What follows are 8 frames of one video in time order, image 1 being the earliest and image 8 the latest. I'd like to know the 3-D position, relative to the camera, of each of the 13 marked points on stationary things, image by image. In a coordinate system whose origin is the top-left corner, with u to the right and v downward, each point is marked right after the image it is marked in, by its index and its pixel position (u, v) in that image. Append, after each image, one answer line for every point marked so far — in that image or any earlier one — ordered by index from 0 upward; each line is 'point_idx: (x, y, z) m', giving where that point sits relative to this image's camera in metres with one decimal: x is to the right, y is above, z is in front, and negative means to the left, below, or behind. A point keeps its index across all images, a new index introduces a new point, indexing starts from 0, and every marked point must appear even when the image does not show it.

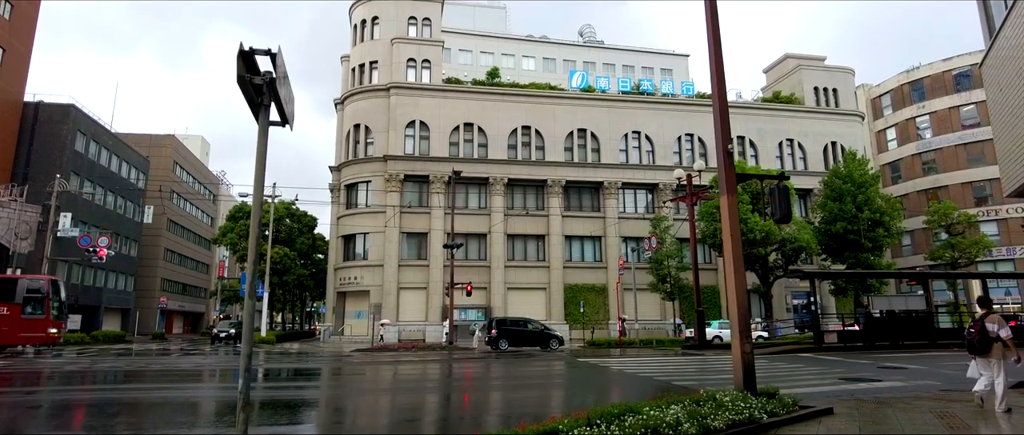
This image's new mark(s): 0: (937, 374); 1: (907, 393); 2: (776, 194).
0: (+8.9, -3.3, +13.5) m
1: (+6.4, -2.9, +10.5) m
2: (+3.5, +0.3, +8.6) m
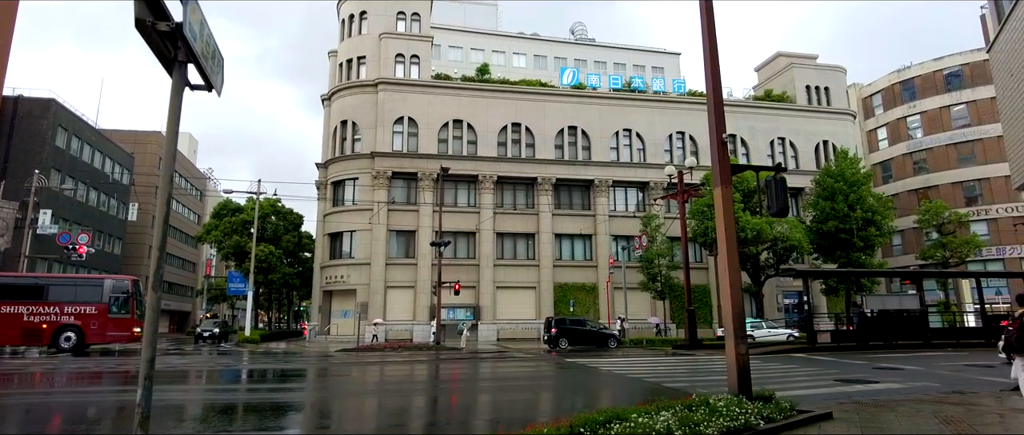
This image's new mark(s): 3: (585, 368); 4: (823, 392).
0: (+8.6, -3.2, +13.2) m
1: (+6.2, -2.8, +10.1) m
2: (+3.3, +0.4, +8.1) m
3: (+1.9, -4.0, +16.9) m
4: (+5.3, -3.0, +10.9) m
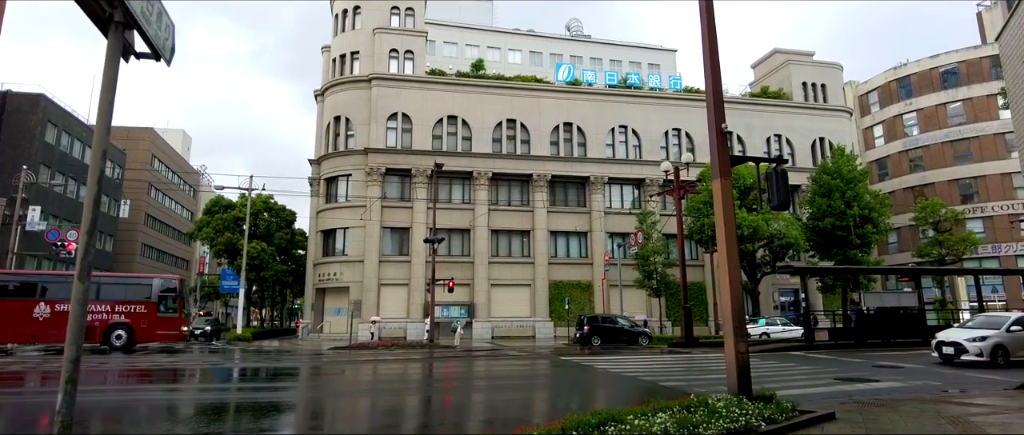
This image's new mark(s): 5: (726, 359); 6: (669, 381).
0: (+8.5, -3.1, +12.9) m
1: (+6.0, -2.7, +9.8) m
2: (+3.2, +0.5, +7.9) m
3: (+1.7, -3.9, +16.6) m
4: (+5.2, -2.9, +10.6) m
5: (+2.6, -1.7, +7.8) m
6: (+3.0, -3.1, +12.3) m
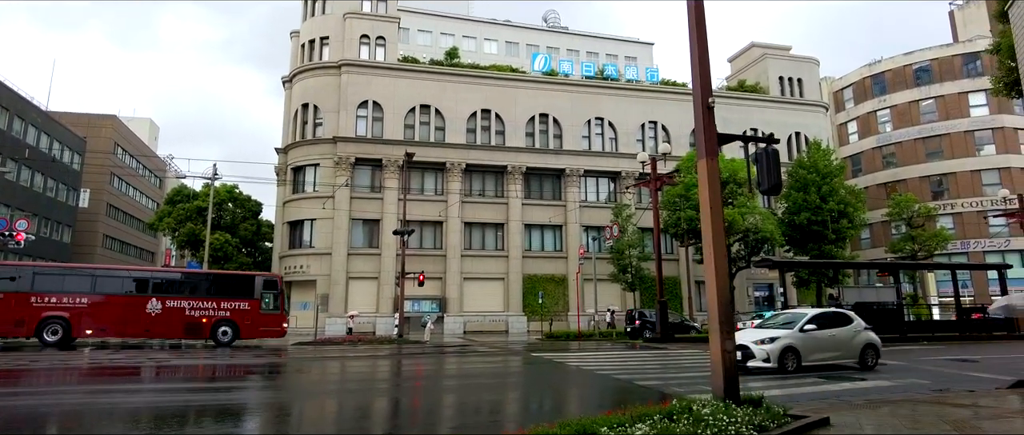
0: (+7.9, -3.0, +12.4) m
1: (+5.5, -2.6, +9.2) m
2: (+2.8, +0.6, +7.1) m
3: (+1.0, -3.6, +15.9) m
4: (+4.6, -2.7, +10.0) m
5: (+2.2, -1.5, +7.0) m
6: (+2.4, -2.9, +11.6) m
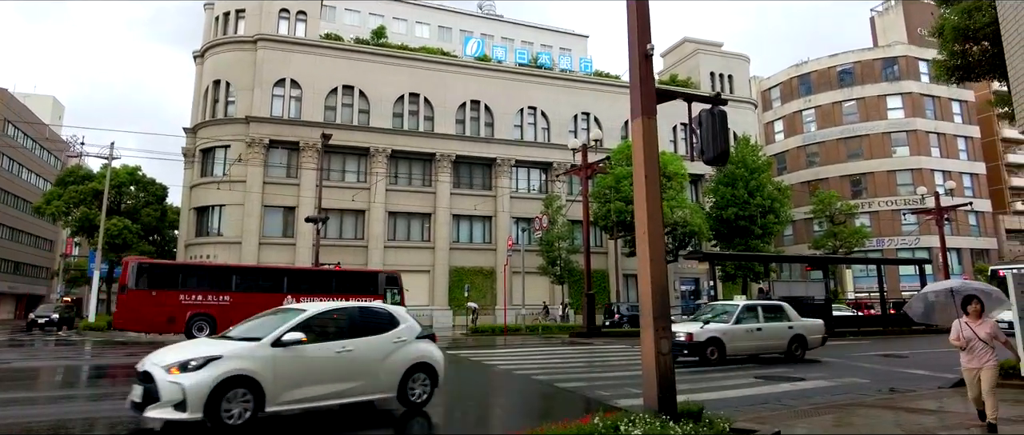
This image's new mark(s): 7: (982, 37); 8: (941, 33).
0: (+6.3, -2.8, +11.8) m
1: (+4.3, -2.3, +8.3) m
2: (+1.8, +0.9, +6.0) m
3: (-0.9, -3.3, +14.5) m
4: (+3.3, -2.5, +9.0) m
5: (+1.2, -1.3, +5.8) m
6: (+0.9, -2.7, +10.3) m
7: (+8.4, +3.2, +11.4) m
8: (+8.0, +3.5, +12.0) m
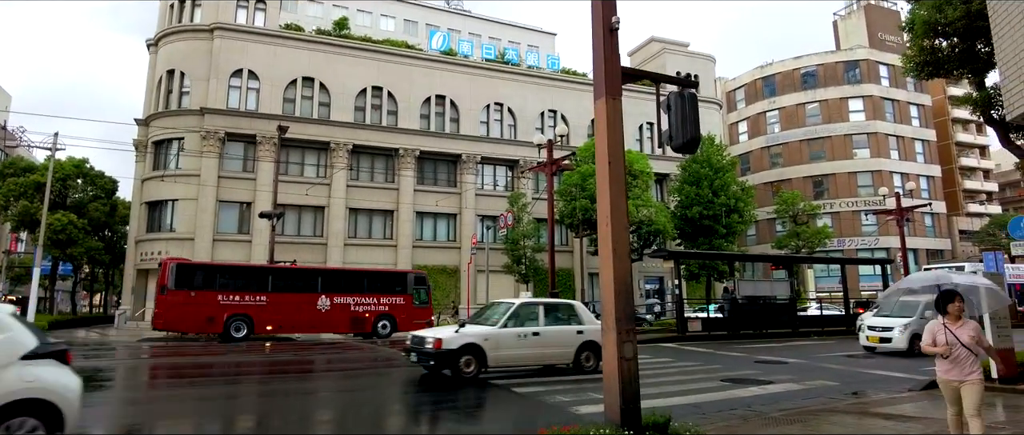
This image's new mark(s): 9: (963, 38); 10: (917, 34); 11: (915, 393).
0: (+5.5, -2.7, +11.5) m
1: (+3.7, -2.3, +8.0) m
2: (+1.4, +0.9, +5.5) m
3: (-1.8, -3.2, +13.9) m
4: (+2.7, -2.4, +8.6) m
5: (+0.8, -1.2, +5.3) m
6: (+0.2, -2.6, +9.8) m
7: (+7.7, +3.3, +11.2) m
8: (+7.3, +3.5, +11.8) m
9: (+7.9, +3.1, +11.2) m
10: (+7.1, +3.2, +11.3) m
11: (+5.3, -2.3, +8.5) m
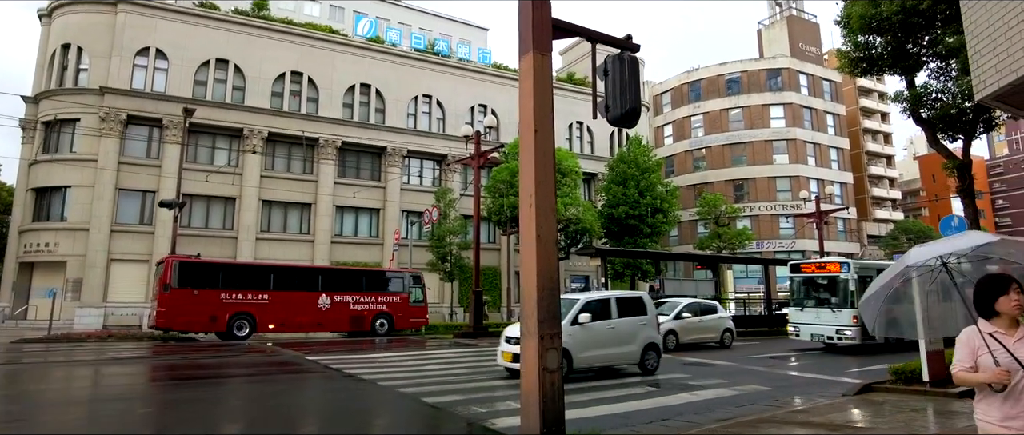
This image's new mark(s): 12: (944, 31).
0: (+4.1, -2.7, +11.1) m
1: (+2.7, -2.2, +7.4) m
2: (+0.8, +1.1, +4.7) m
3: (-3.4, -3.0, +12.7) m
4: (+1.6, -2.3, +7.9) m
5: (+0.1, -1.1, +4.4) m
6: (-1.0, -2.4, +8.9) m
7: (+6.4, +3.3, +11.0) m
8: (+6.0, +3.5, +11.6) m
9: (+6.6, +3.1, +11.1) m
10: (+5.8, +3.2, +11.1) m
11: (+4.3, -2.3, +8.1) m
12: (+7.5, +3.3, +11.2) m
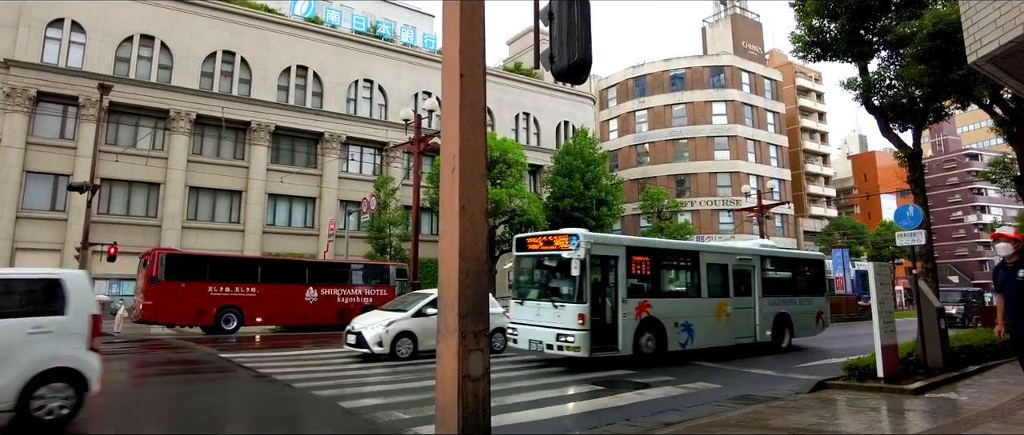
0: (+3.1, -2.5, +10.6) m
1: (+2.0, -2.1, +6.8) m
2: (+0.3, +1.2, +3.9) m
3: (-4.6, -2.7, +11.5) m
4: (+0.9, -2.1, +7.2) m
5: (-0.4, -0.9, +3.6) m
6: (-1.8, -2.2, +8.0) m
7: (+5.4, +3.4, +10.7) m
8: (+4.9, +3.7, +11.2) m
9: (+5.6, +3.3, +10.8) m
10: (+4.8, +3.4, +10.7) m
11: (+3.5, -2.1, +7.7) m
12: (+6.5, +3.4, +10.9) m
